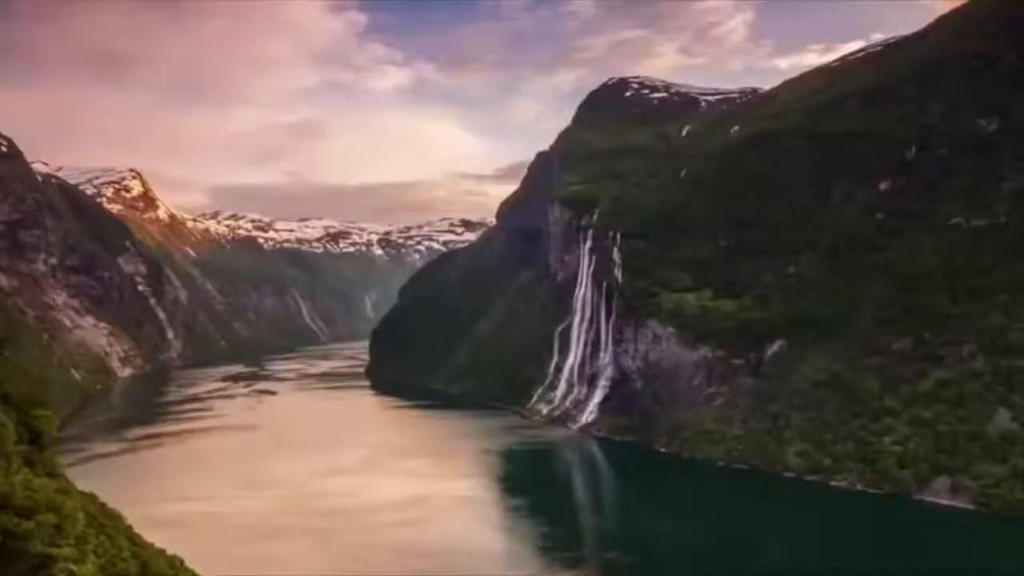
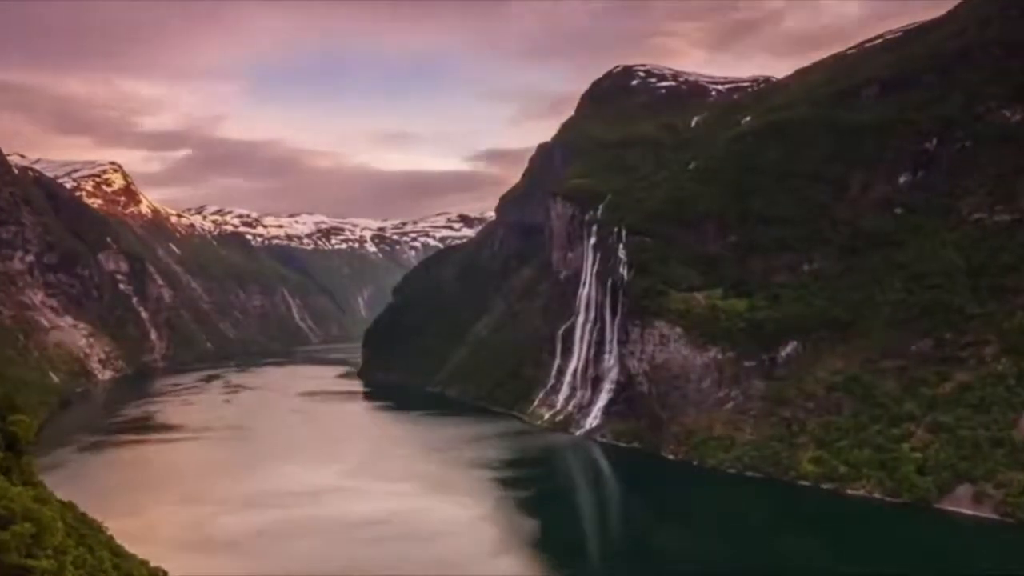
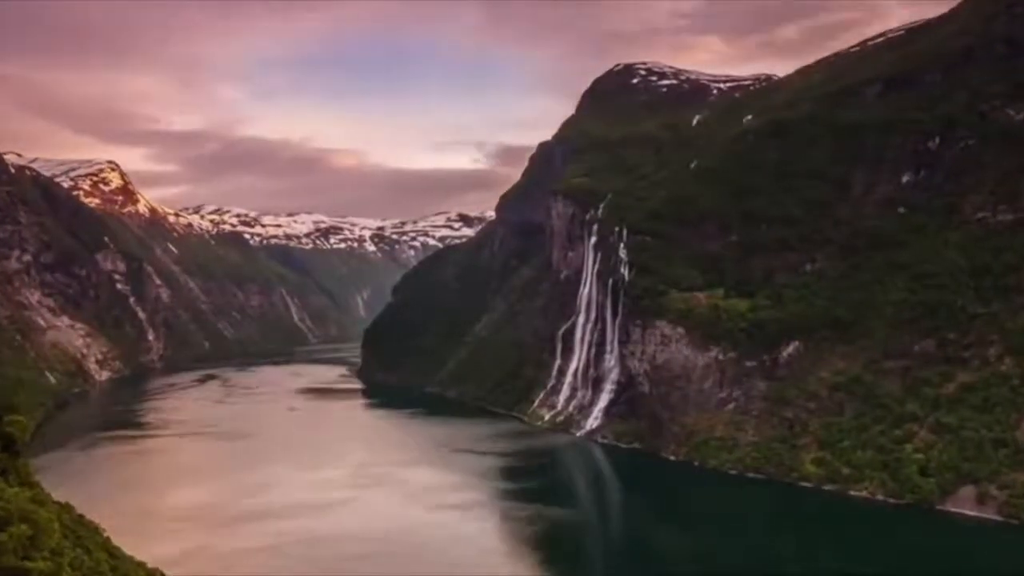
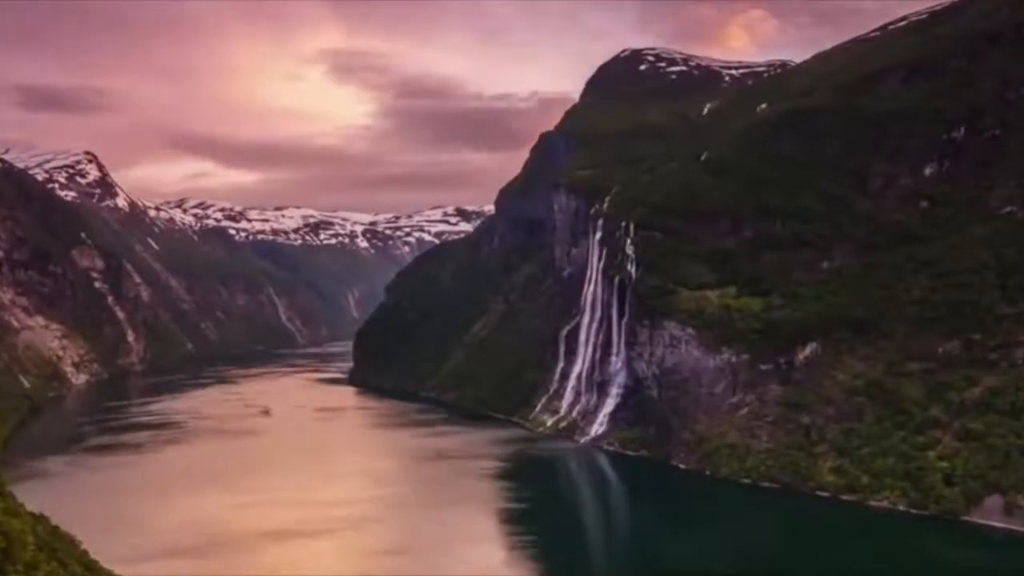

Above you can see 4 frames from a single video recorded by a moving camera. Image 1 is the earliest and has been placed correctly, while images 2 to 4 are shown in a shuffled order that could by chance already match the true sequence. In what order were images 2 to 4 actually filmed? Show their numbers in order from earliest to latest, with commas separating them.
2, 3, 4
